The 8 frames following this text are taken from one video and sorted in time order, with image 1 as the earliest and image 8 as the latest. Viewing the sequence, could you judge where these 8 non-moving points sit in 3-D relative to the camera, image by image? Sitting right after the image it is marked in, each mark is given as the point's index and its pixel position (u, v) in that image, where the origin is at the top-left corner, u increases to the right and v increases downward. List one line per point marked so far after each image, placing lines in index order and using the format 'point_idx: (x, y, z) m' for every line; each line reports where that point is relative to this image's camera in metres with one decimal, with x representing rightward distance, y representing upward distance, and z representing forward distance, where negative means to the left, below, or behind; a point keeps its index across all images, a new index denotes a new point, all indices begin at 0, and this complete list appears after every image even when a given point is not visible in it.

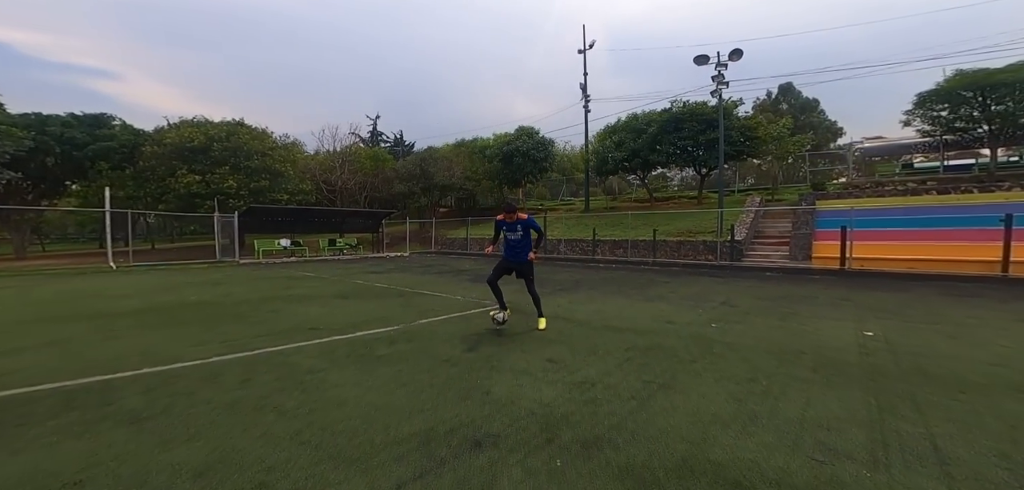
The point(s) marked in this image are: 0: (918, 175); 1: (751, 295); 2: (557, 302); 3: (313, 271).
0: (+18.3, +3.1, +18.6) m
1: (+4.8, -1.1, +8.4) m
2: (+0.9, -1.2, +8.1) m
3: (-6.6, -0.8, +13.8) m
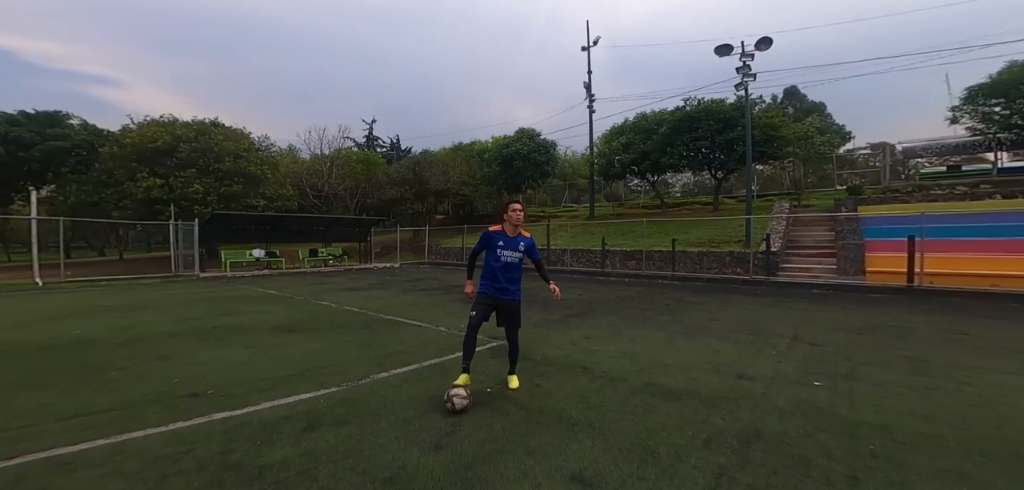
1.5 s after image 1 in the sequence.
0: (+18.3, +2.6, +16.7) m
1: (+4.8, -1.3, +6.4) m
2: (+0.8, -1.4, +6.1) m
3: (-6.7, -1.1, +11.8) m
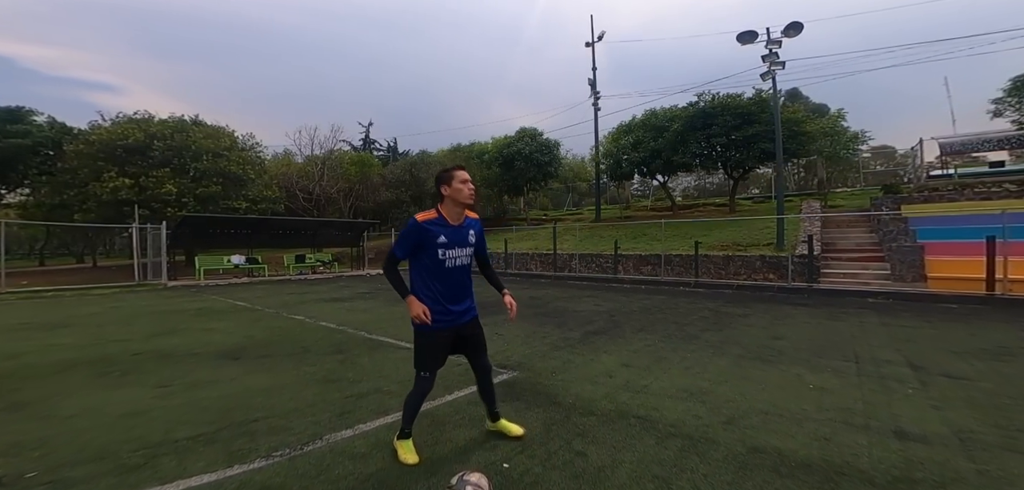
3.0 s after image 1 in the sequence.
0: (+18.4, +2.5, +15.4) m
1: (+5.0, -1.3, +4.9) m
2: (+1.0, -1.4, +4.6) m
3: (-6.5, -1.2, +10.3) m
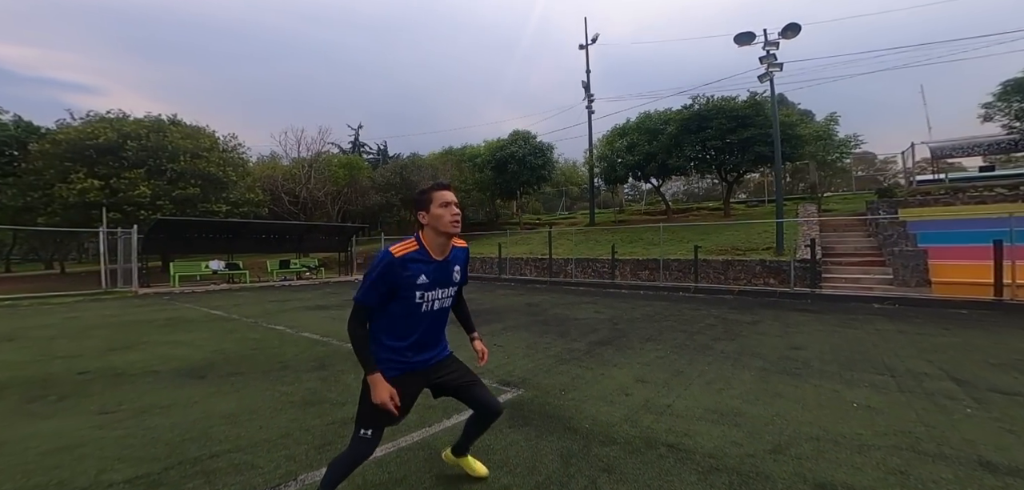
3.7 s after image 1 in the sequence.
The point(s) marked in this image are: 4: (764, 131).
0: (+18.1, +2.3, +15.4) m
1: (+5.0, -1.3, +4.6) m
2: (+1.0, -1.4, +4.2) m
3: (-6.6, -1.3, +9.7) m
4: (+10.1, +4.6, +16.6) m
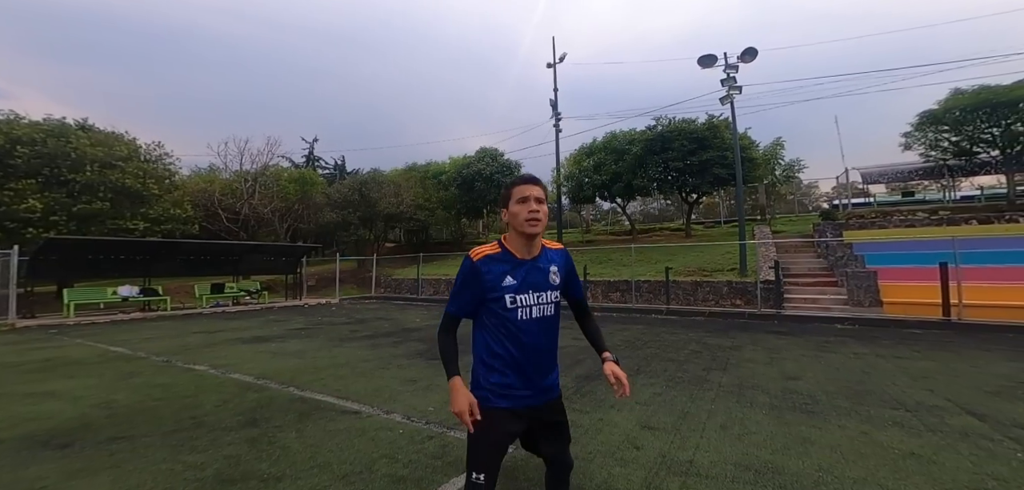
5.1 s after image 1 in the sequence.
0: (+16.7, +1.5, +16.8) m
1: (+4.8, -1.6, +4.4) m
2: (+0.9, -1.6, +3.6) m
3: (-7.3, -1.8, +8.2) m
4: (+8.6, +3.8, +17.2) m
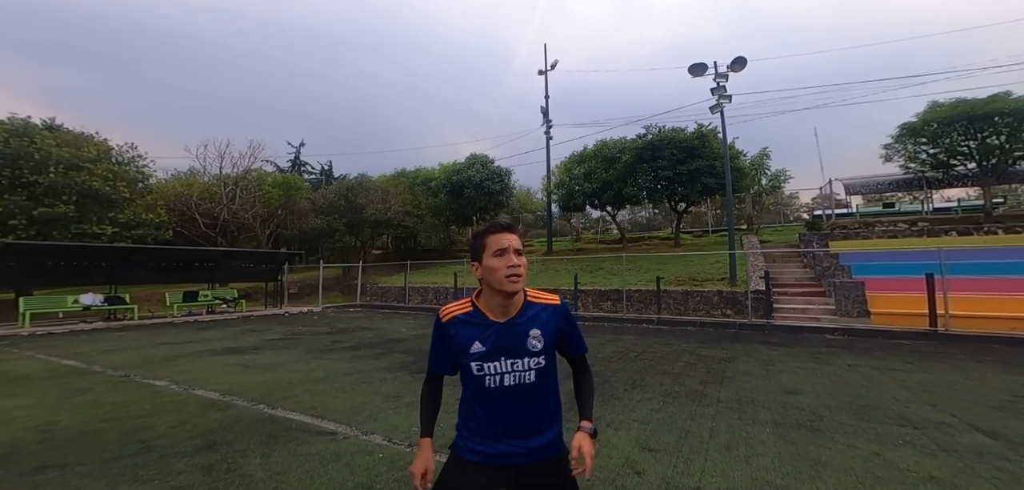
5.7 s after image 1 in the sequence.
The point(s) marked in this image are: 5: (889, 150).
0: (+16.2, +1.1, +17.1) m
1: (+4.7, -1.7, +4.3) m
2: (+0.9, -1.7, +3.3) m
3: (-7.5, -1.9, +7.6) m
4: (+8.1, +3.4, +17.3) m
5: (+17.5, +4.4, +19.4) m
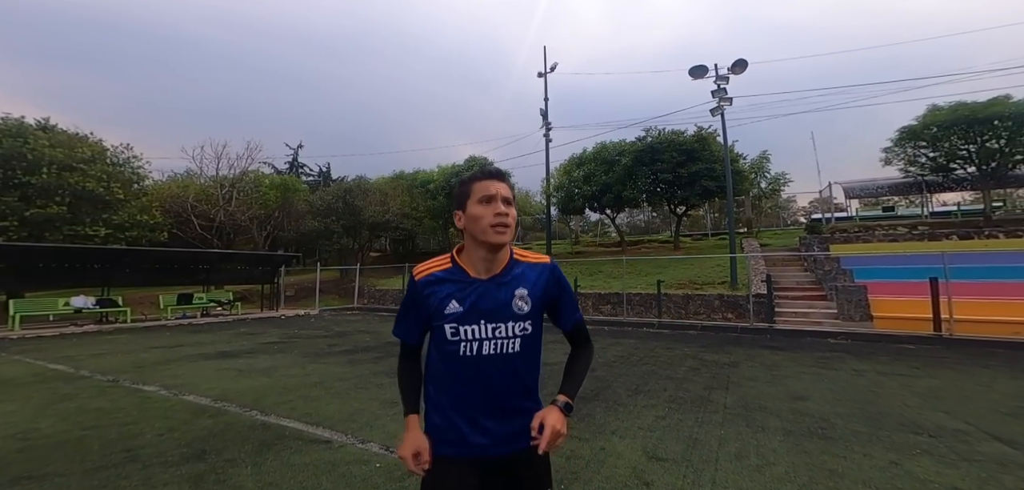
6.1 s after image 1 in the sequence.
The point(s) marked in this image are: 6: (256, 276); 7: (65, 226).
0: (+16.1, +0.9, +17.1) m
1: (+4.8, -1.7, +4.2) m
2: (+0.9, -1.7, +3.2) m
3: (-7.5, -1.9, +7.5) m
4: (+8.1, +3.2, +17.2) m
5: (+17.4, +4.2, +19.3) m
6: (-10.1, -1.2, +16.3) m
7: (-14.3, +0.7, +13.5) m
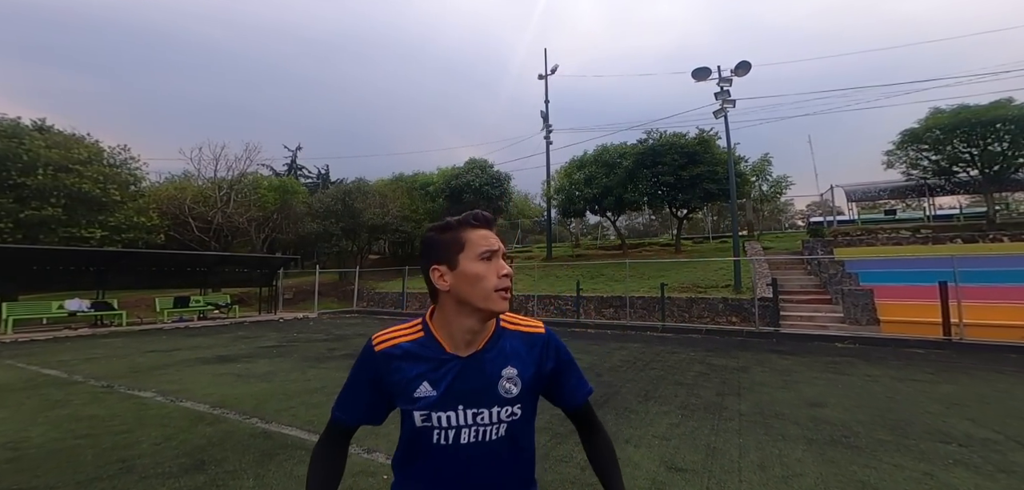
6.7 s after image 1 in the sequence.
0: (+16.2, +0.8, +17.0) m
1: (+4.9, -1.7, +4.1) m
2: (+1.0, -1.7, +3.0) m
3: (-7.4, -1.9, +7.3) m
4: (+8.1, +3.1, +17.1) m
5: (+17.5, +4.1, +19.3) m
6: (-10.0, -1.3, +16.1) m
7: (-14.3, +0.6, +13.3) m
